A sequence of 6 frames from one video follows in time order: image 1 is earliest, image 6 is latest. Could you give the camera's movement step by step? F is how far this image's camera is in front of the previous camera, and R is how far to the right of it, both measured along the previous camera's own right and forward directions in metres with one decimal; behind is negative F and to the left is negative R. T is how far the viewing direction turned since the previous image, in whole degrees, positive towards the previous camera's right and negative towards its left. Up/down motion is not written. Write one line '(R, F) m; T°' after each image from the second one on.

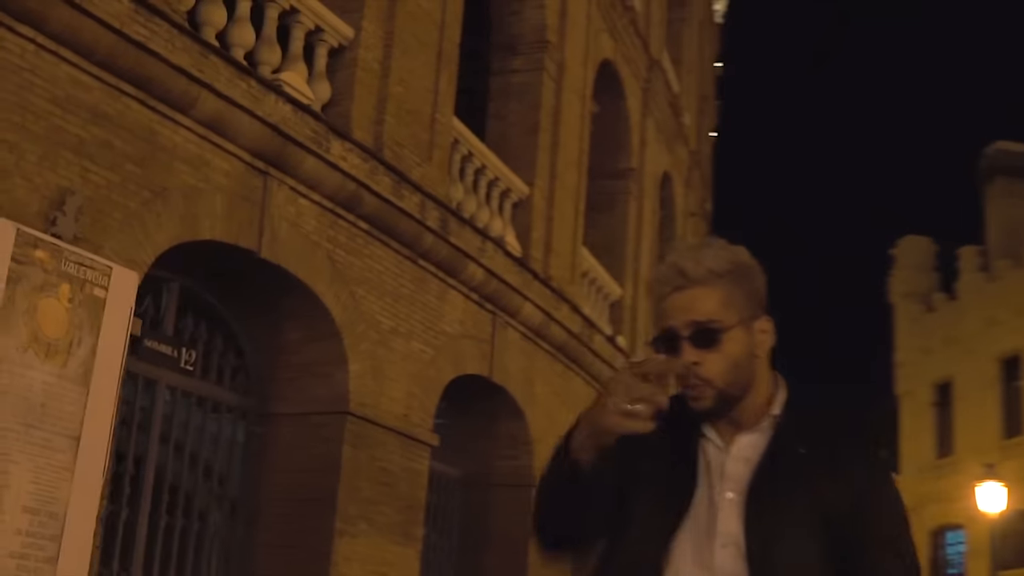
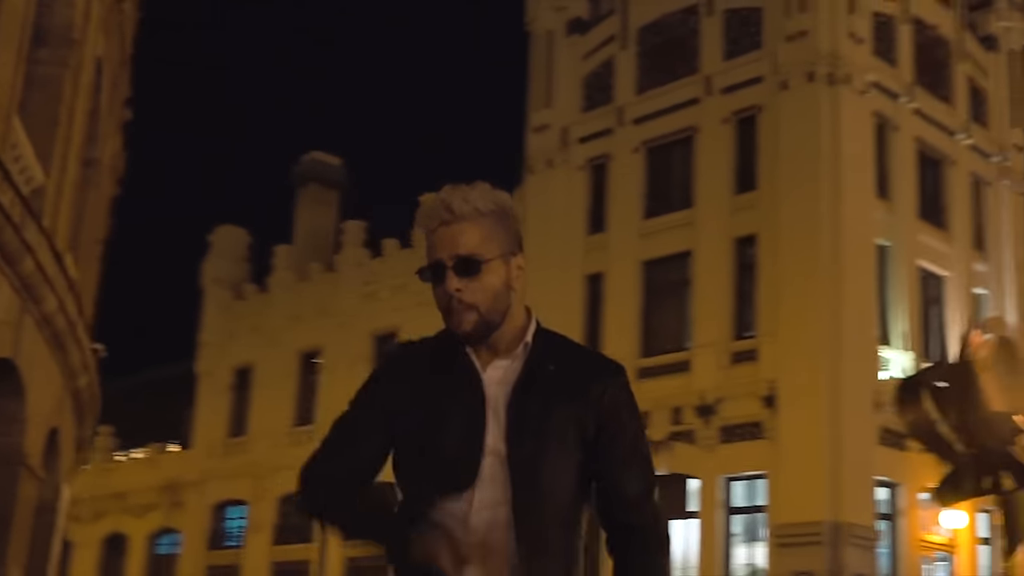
(-1.8, -0.8) m; +30°
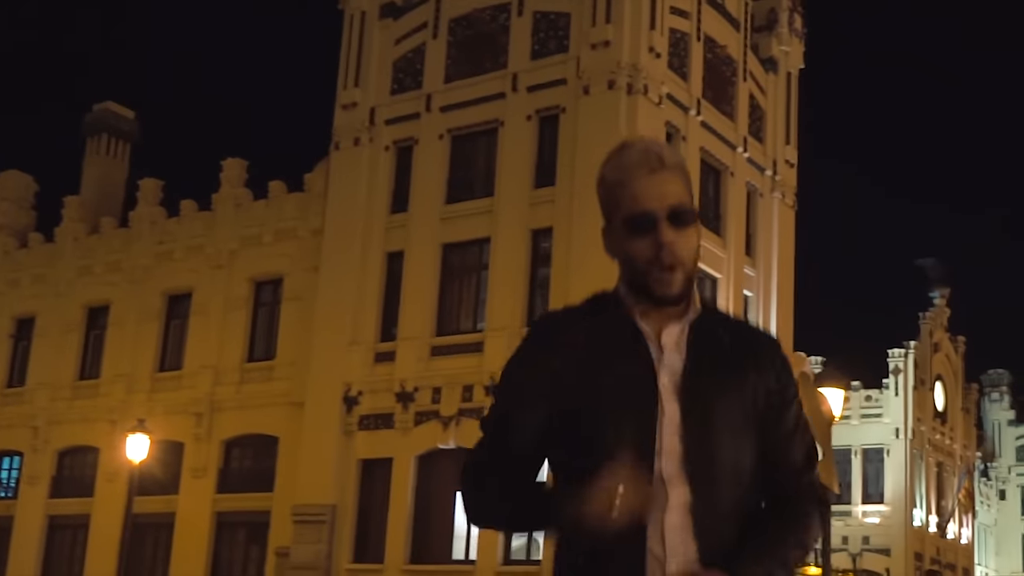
(-0.6, -1.0) m; +10°
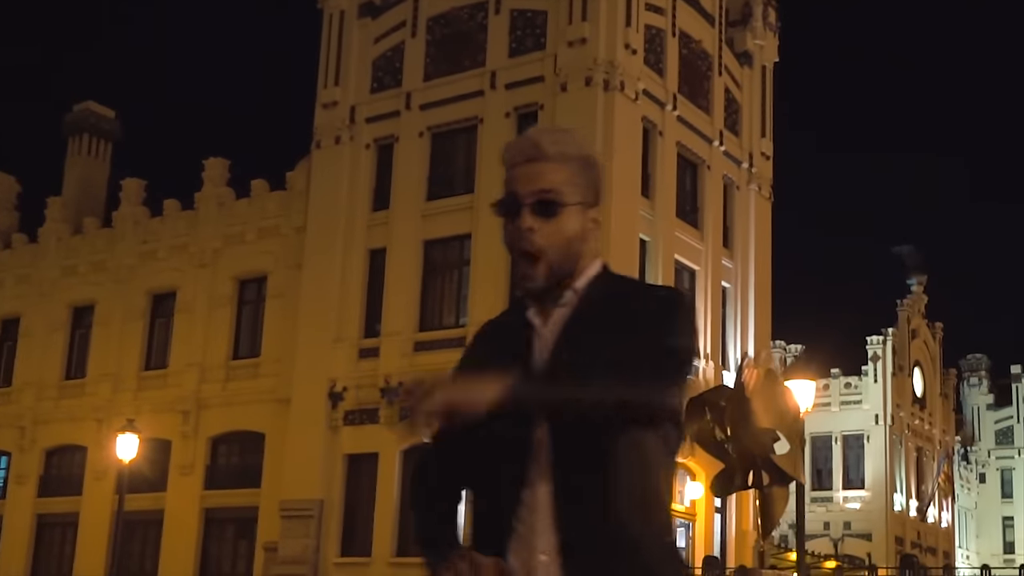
(0.0, -0.3) m; +1°
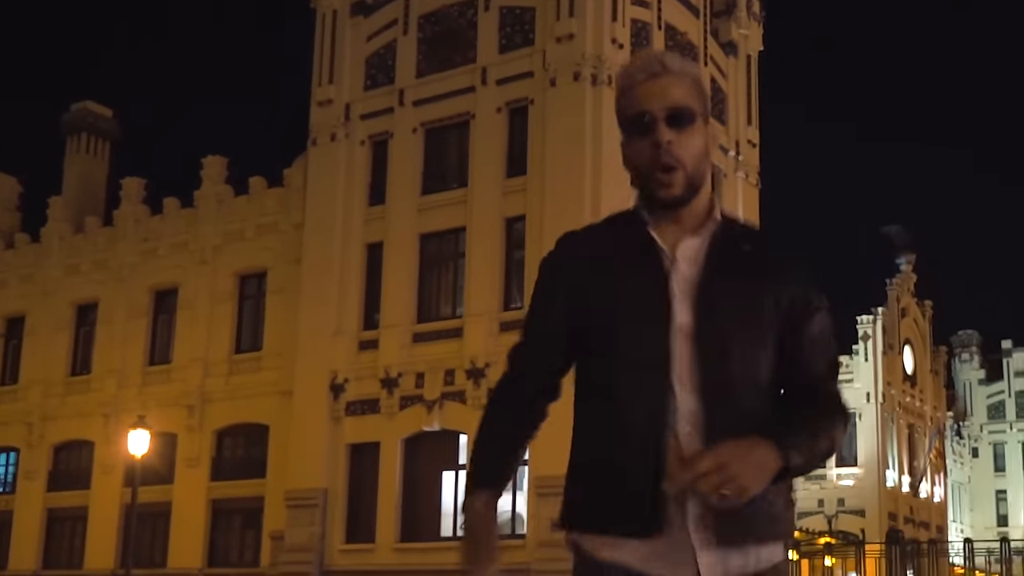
(0.0, -0.6) m; 0°
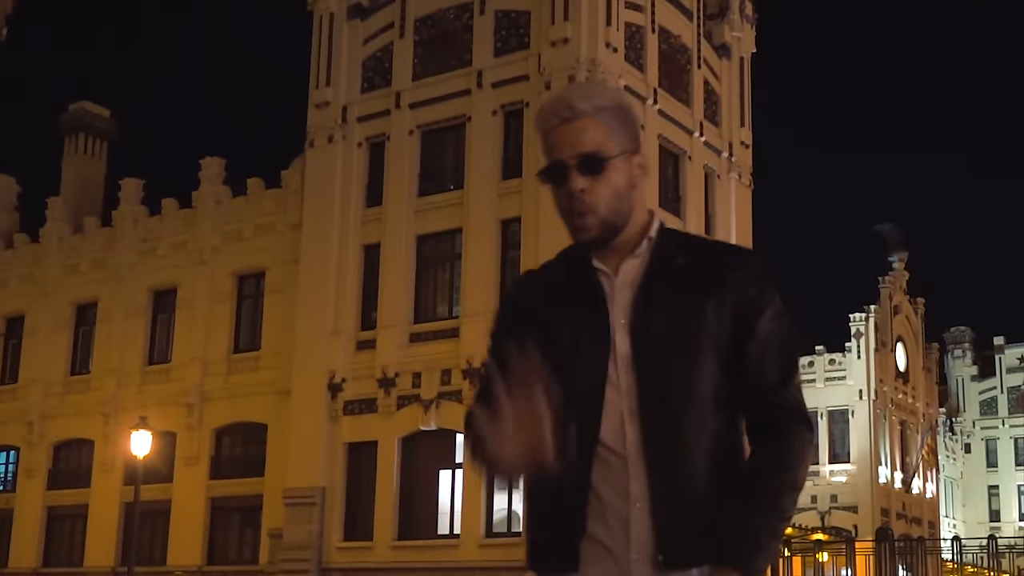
(0.0, -0.3) m; 0°
